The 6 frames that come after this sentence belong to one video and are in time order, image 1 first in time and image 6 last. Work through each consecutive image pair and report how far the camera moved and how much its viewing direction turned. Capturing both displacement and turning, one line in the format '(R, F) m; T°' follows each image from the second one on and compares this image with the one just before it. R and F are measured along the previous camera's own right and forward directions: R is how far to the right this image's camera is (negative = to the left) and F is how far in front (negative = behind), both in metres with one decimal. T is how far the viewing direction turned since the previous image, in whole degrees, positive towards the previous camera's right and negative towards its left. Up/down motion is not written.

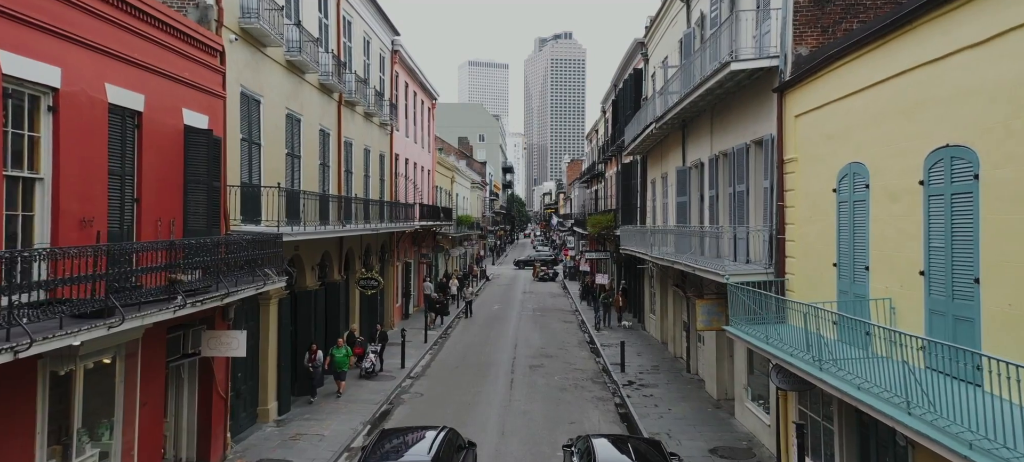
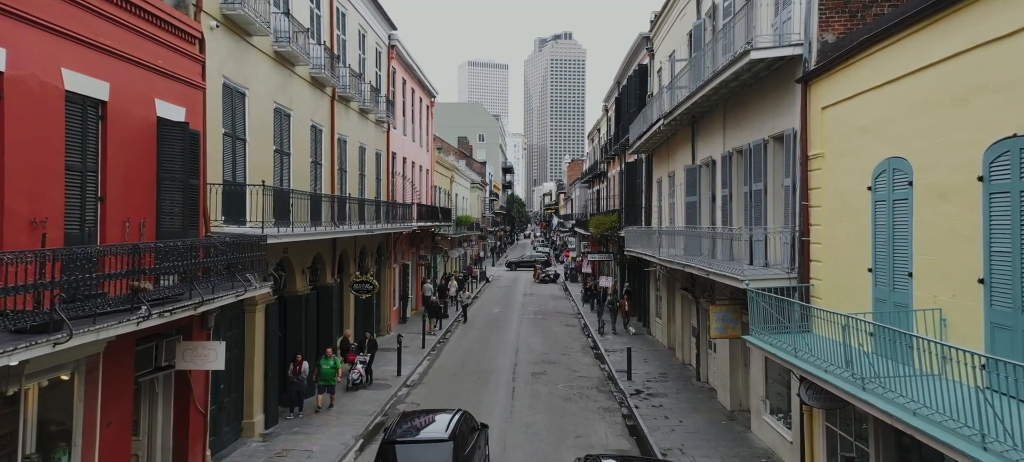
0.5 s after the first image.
(0.0, +0.9) m; 0°
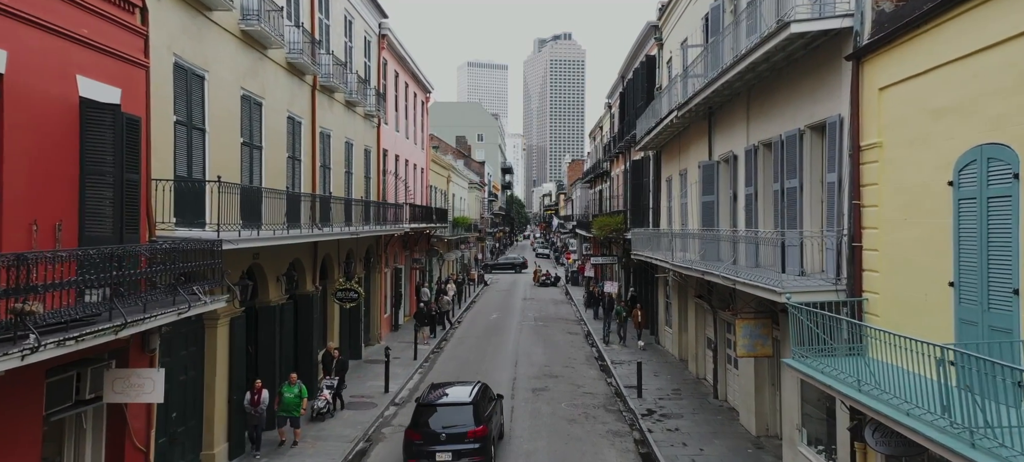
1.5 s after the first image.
(0.0, +1.7) m; 0°
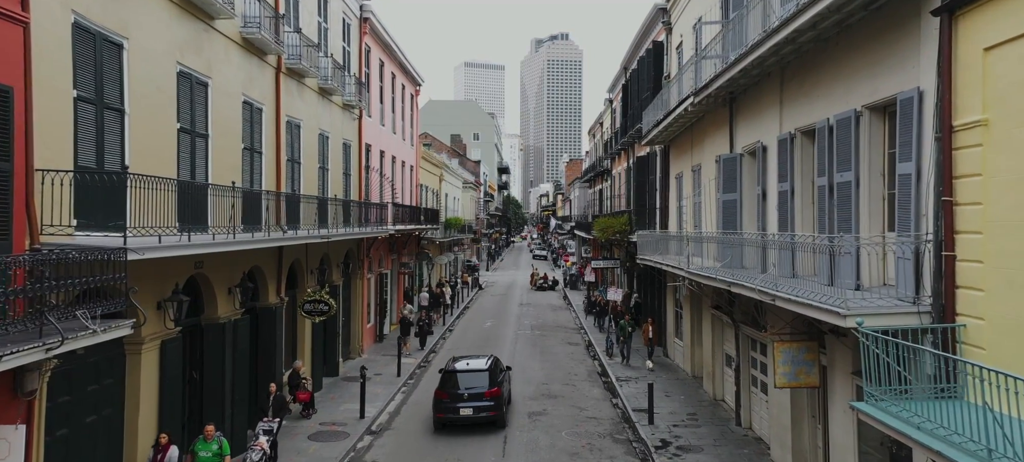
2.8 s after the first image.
(+0.1, +2.2) m; 0°
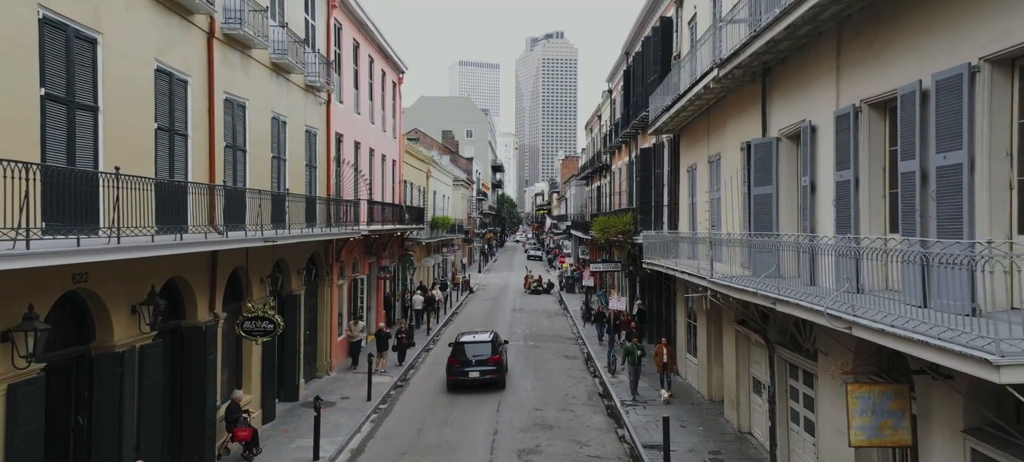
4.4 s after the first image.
(+0.2, +2.7) m; 0°
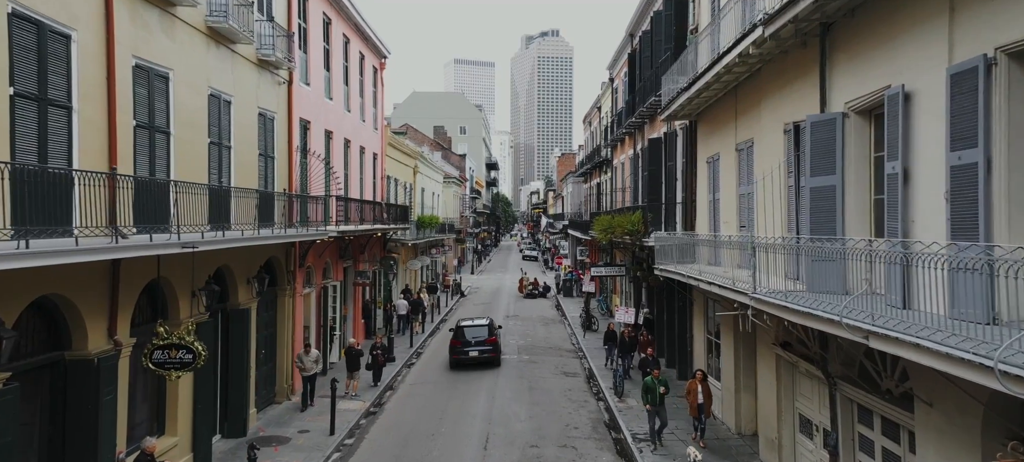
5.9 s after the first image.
(+0.1, +2.8) m; 0°
